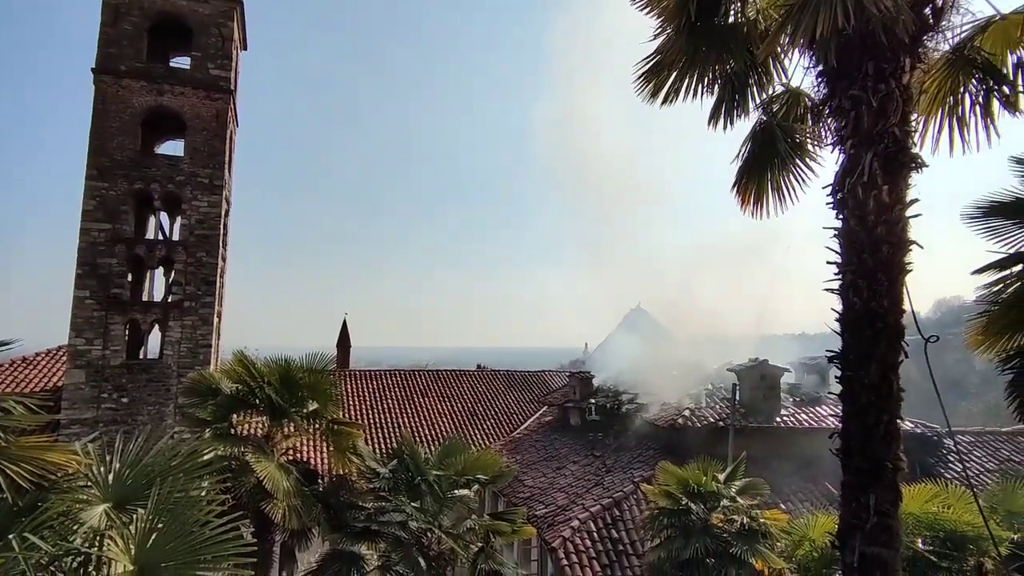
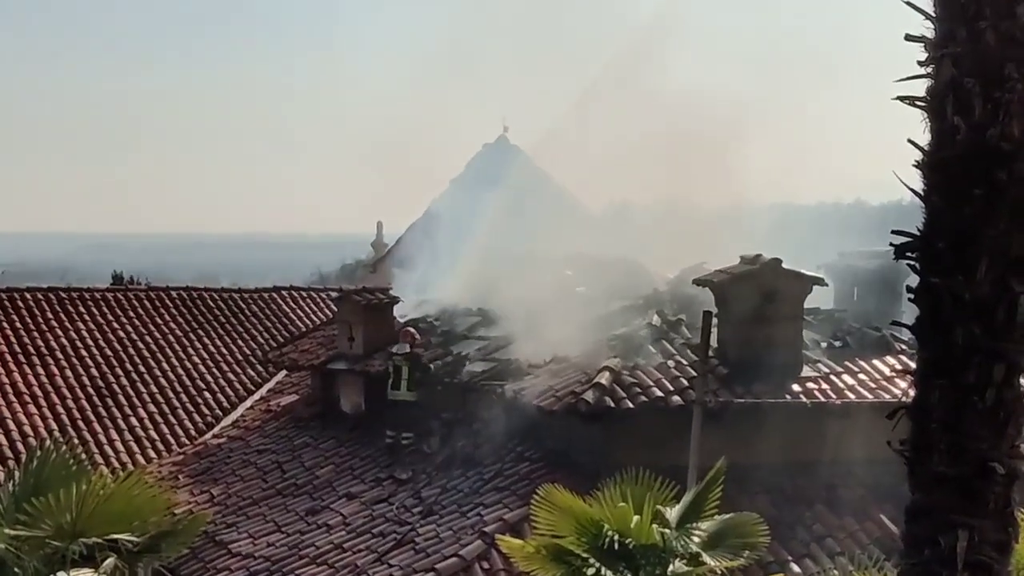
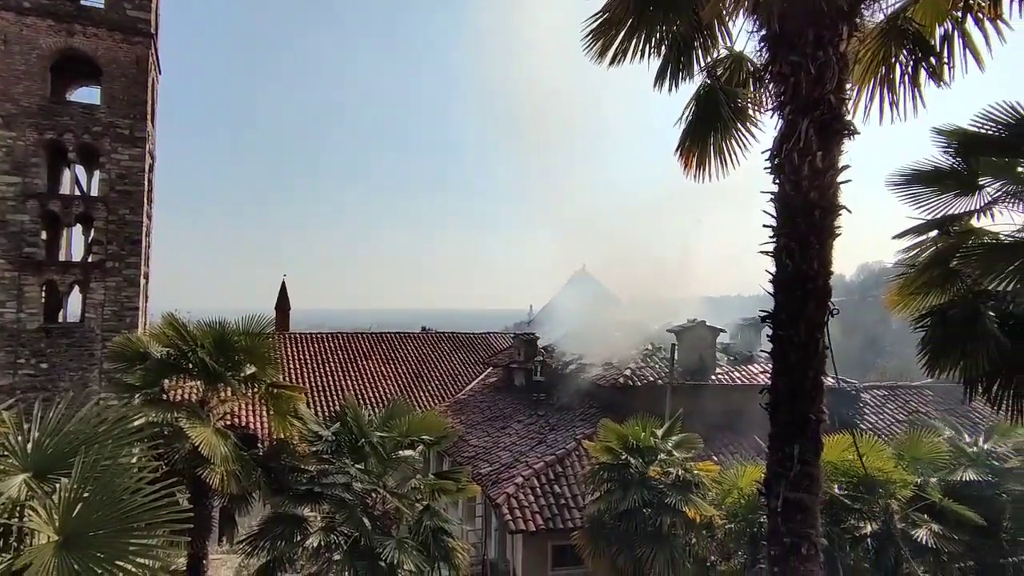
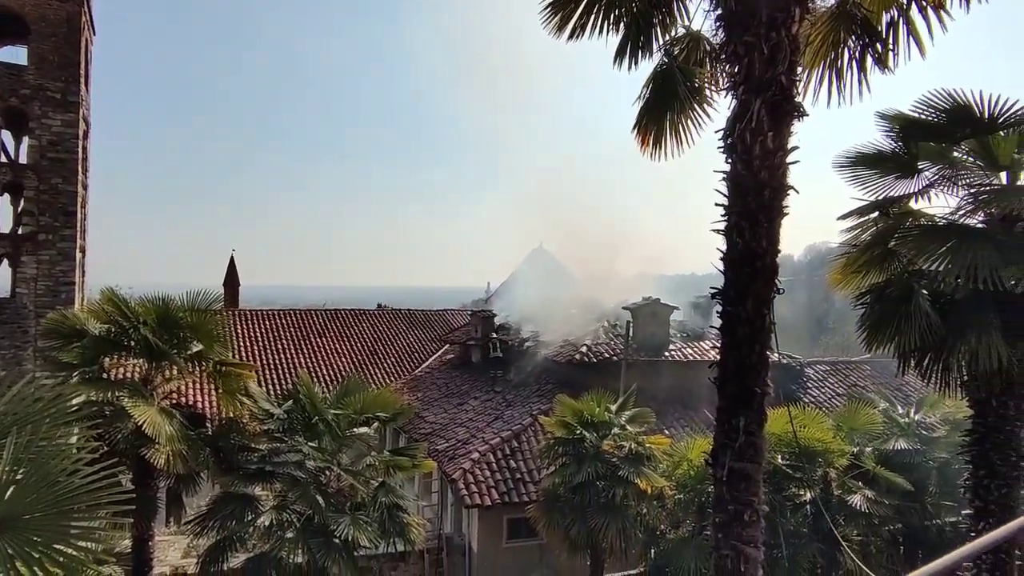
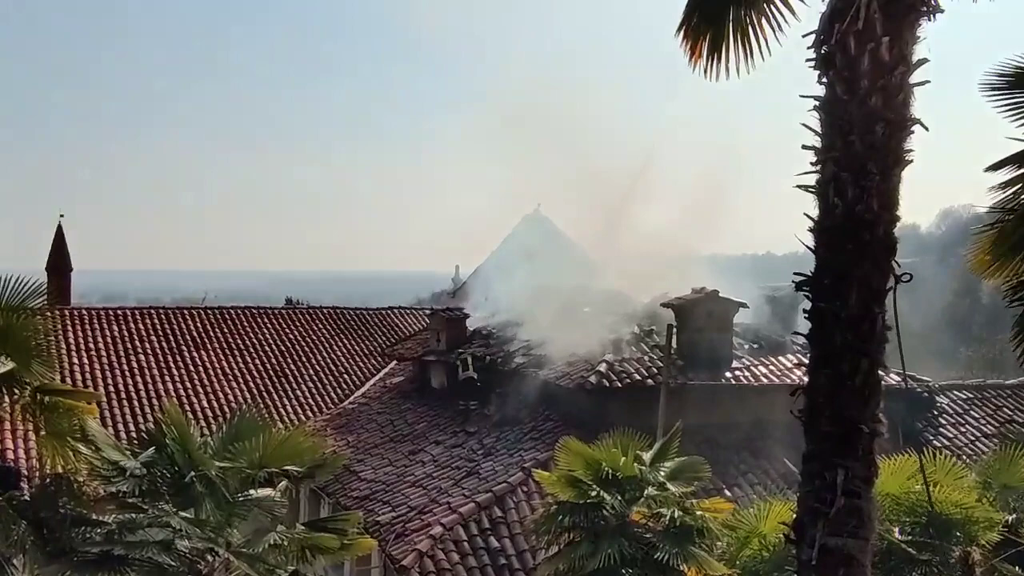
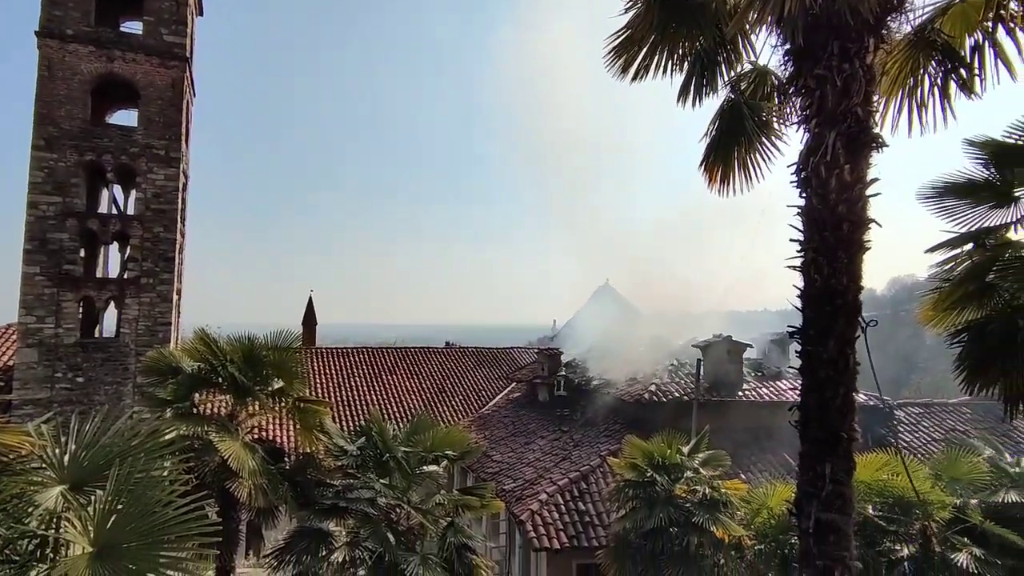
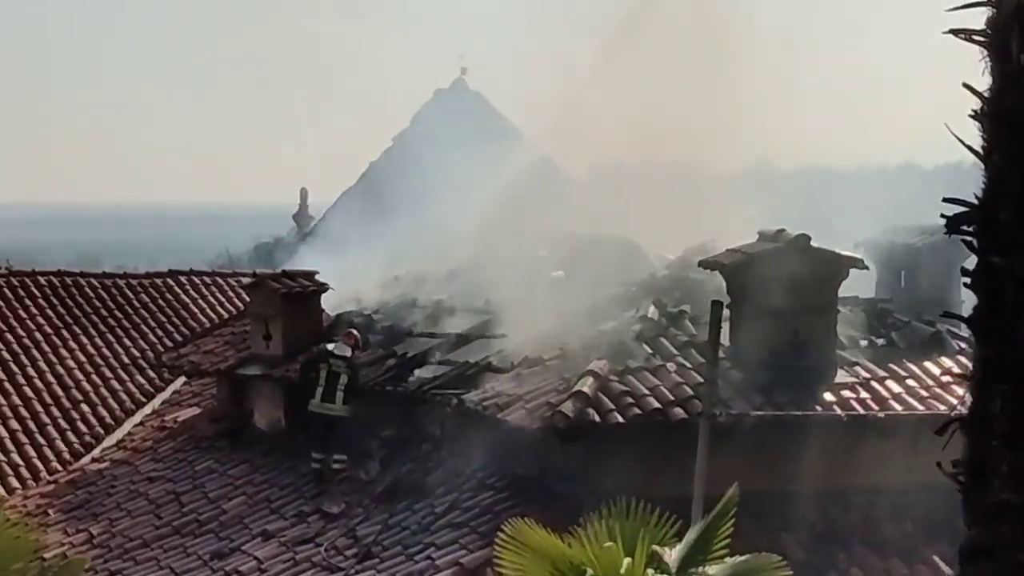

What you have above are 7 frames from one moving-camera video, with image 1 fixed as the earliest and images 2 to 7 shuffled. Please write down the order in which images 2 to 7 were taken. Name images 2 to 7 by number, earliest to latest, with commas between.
6, 3, 4, 5, 2, 7
